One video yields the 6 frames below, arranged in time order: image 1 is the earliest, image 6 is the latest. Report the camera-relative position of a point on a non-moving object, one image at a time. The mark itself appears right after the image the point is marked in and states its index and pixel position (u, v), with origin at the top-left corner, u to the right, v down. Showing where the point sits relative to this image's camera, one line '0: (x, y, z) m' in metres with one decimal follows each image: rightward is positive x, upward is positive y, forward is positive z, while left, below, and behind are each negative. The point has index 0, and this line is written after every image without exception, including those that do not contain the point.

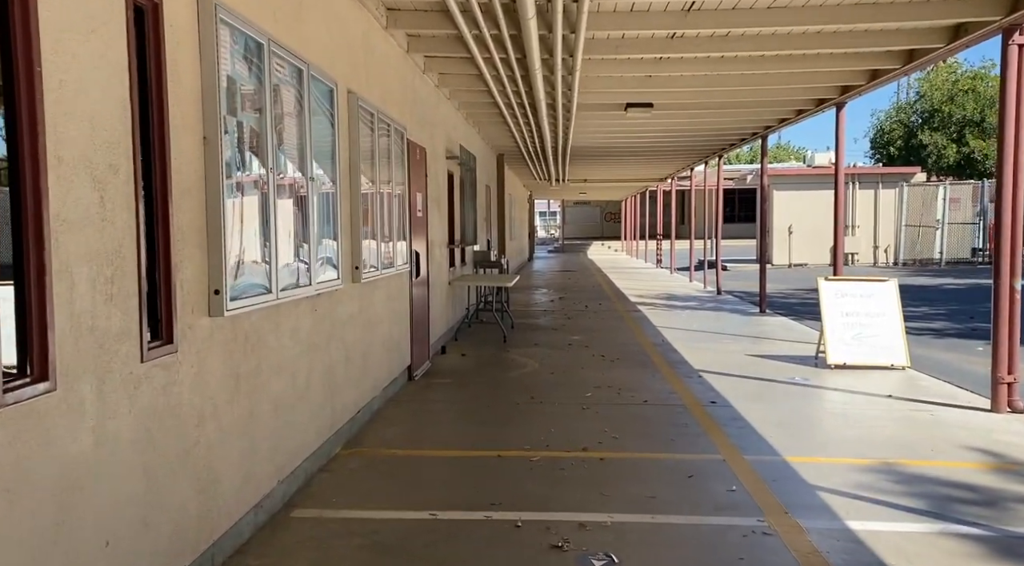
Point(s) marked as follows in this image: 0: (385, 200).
0: (-0.9, +0.6, +5.8) m
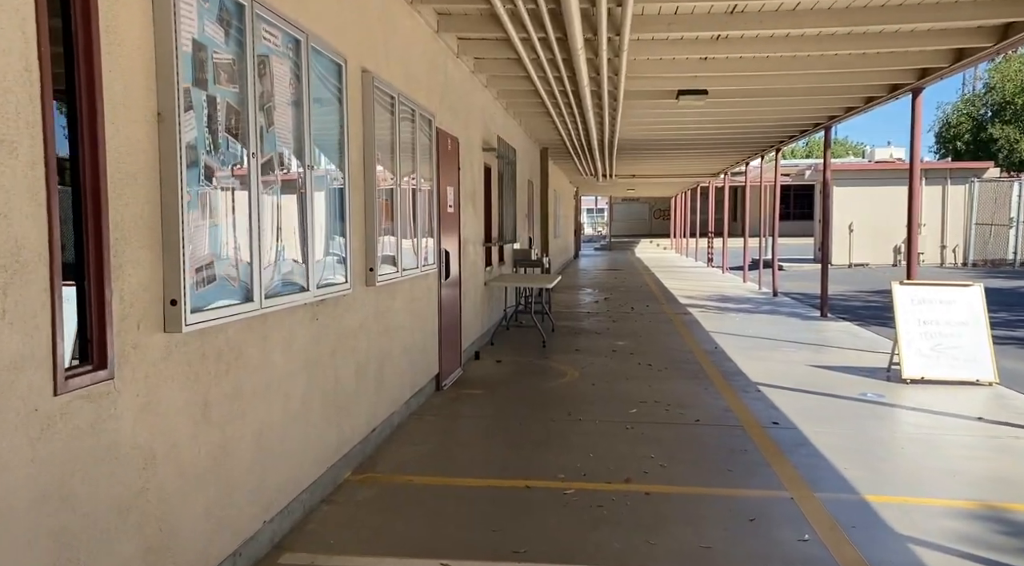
0: (-0.7, +0.6, +5.2) m
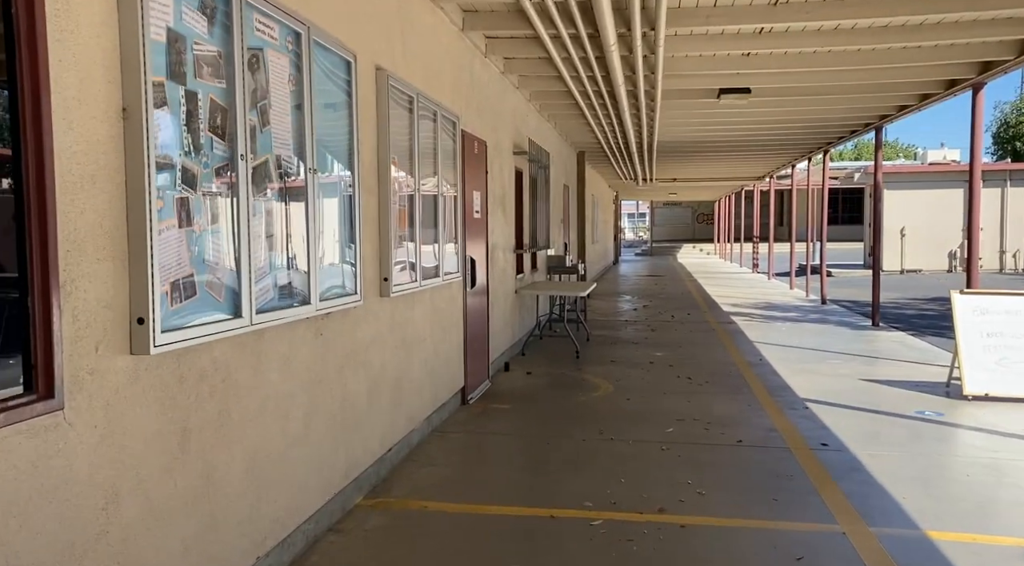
0: (-0.5, +0.5, +5.0) m
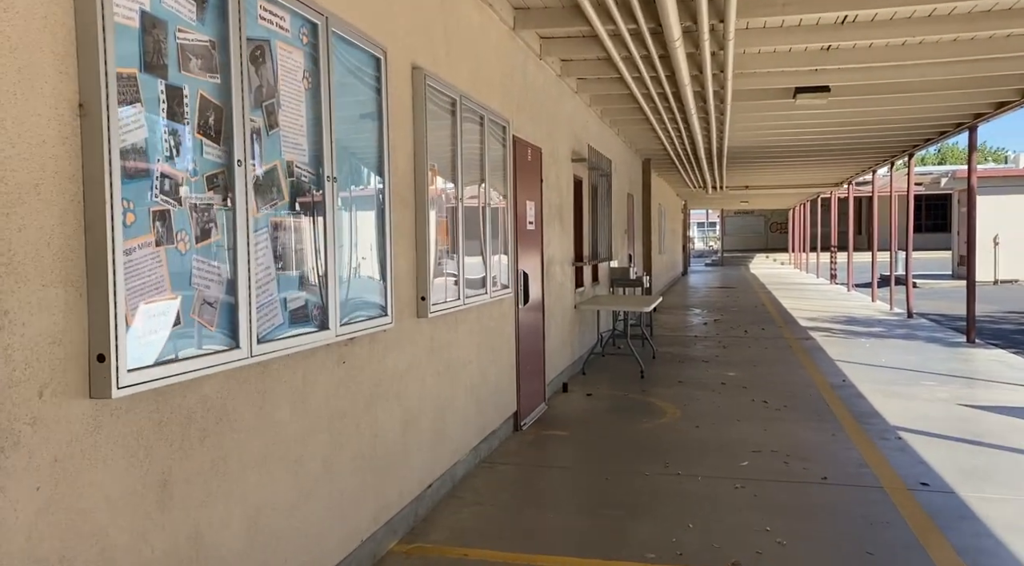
0: (-0.2, +0.4, +4.6) m
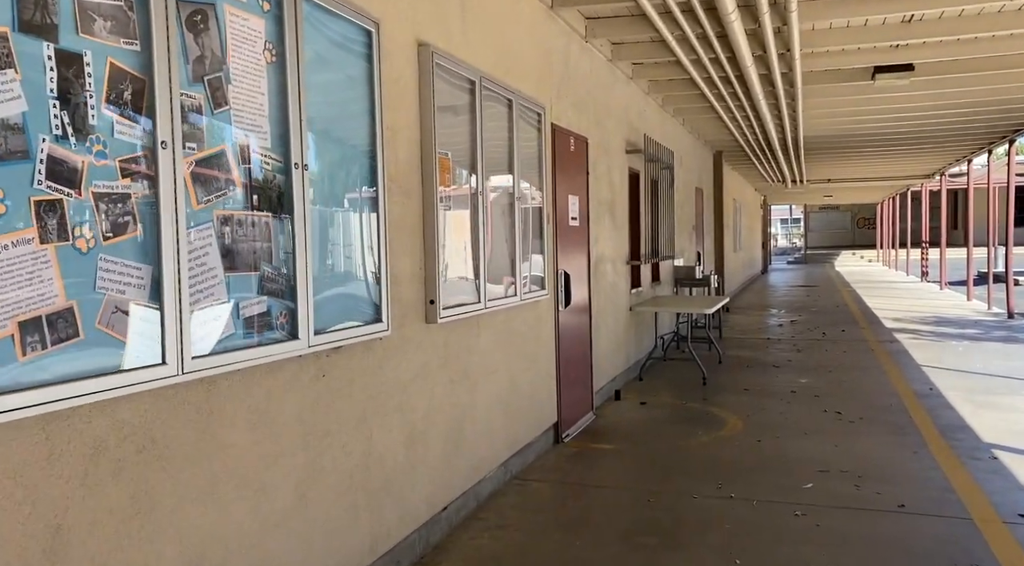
0: (-0.1, +0.4, +4.2) m
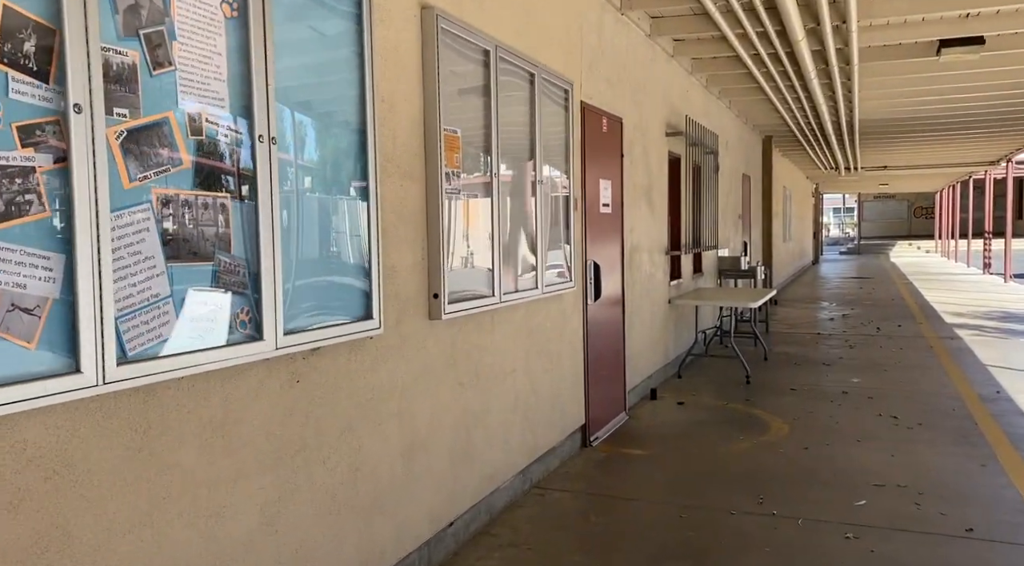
0: (0.0, +0.5, +3.8) m
